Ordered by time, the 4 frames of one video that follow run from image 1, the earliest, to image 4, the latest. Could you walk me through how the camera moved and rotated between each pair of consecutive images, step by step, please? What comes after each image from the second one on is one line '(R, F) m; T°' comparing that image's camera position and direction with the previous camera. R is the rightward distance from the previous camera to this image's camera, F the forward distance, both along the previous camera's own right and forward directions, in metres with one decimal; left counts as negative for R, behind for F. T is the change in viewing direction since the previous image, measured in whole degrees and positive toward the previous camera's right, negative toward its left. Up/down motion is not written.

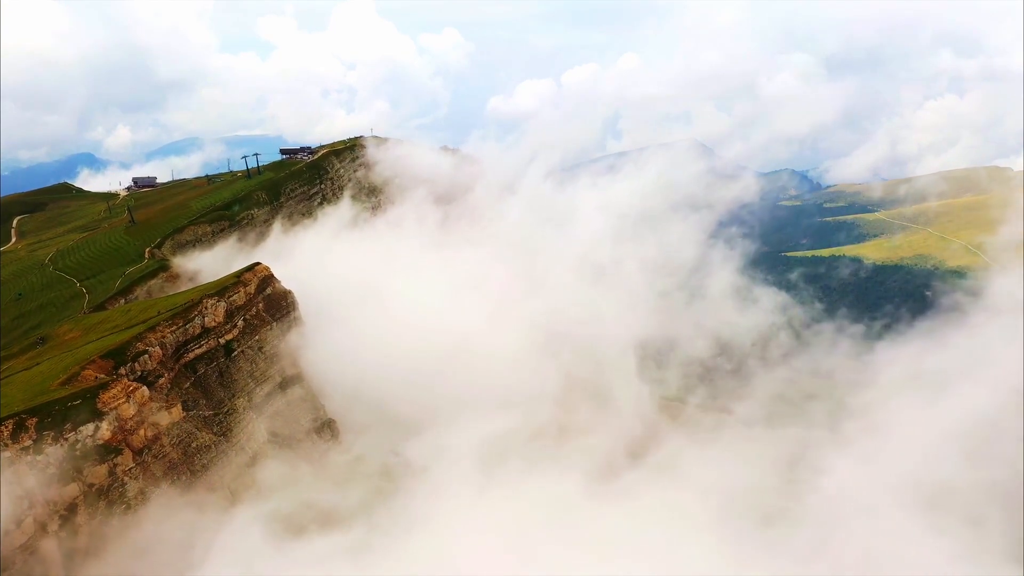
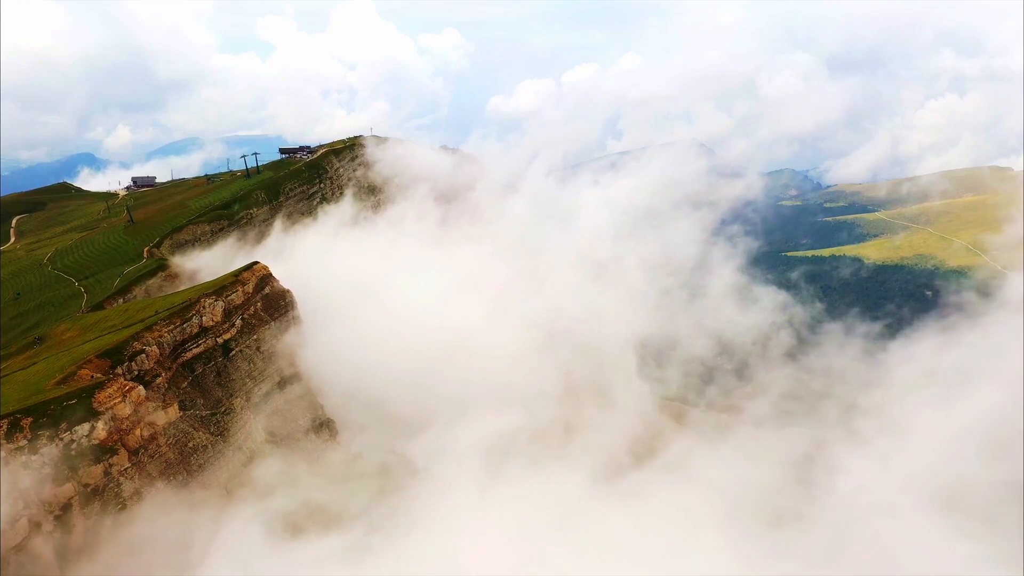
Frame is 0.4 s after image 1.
(+0.1, +0.3) m; 0°
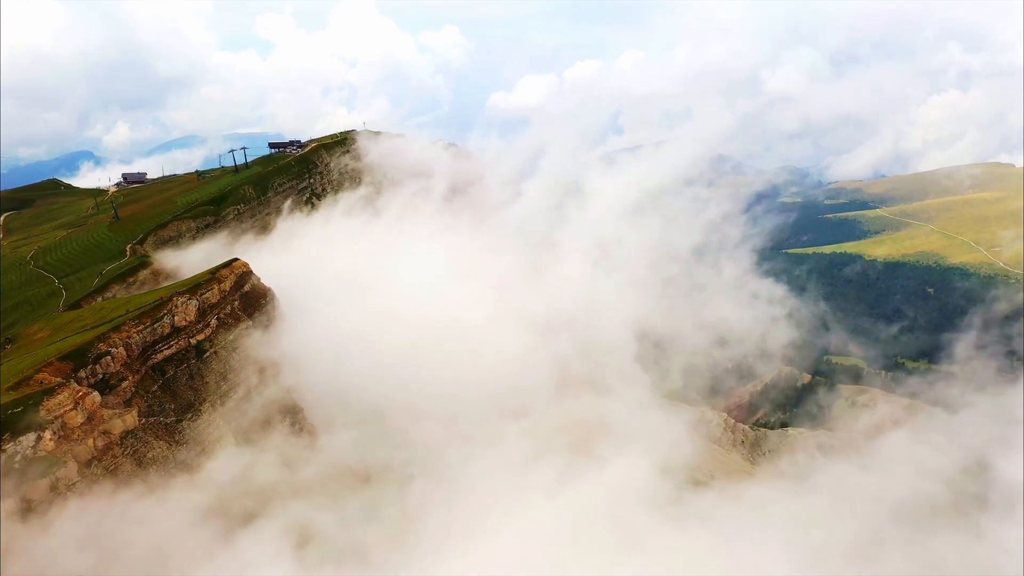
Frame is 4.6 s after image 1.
(+1.3, +3.5) m; 0°
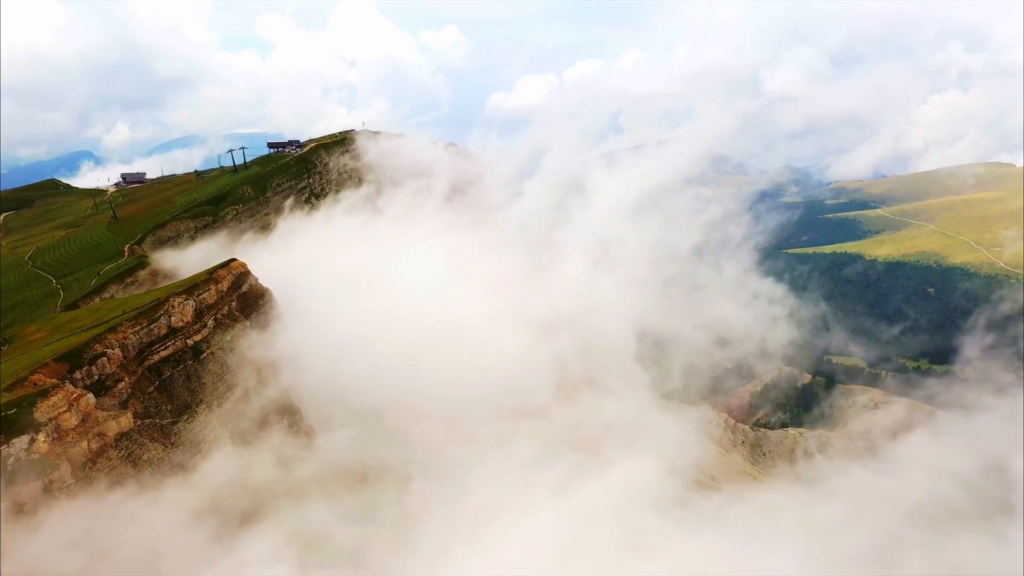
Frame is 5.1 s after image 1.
(+0.1, +0.4) m; 0°
